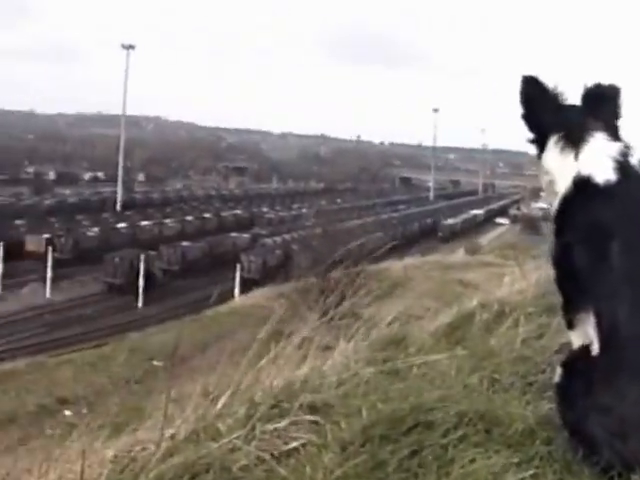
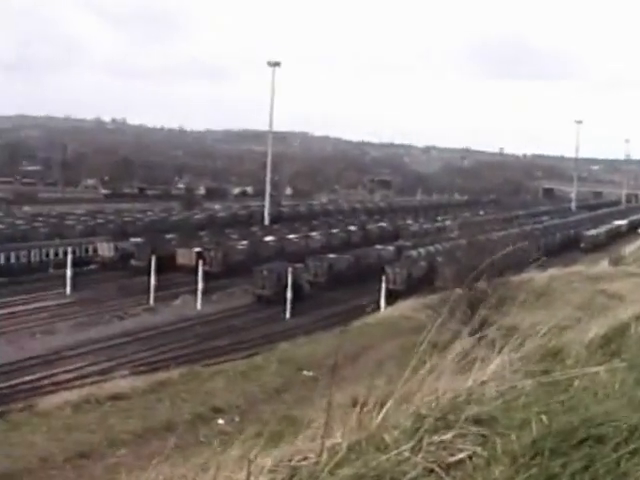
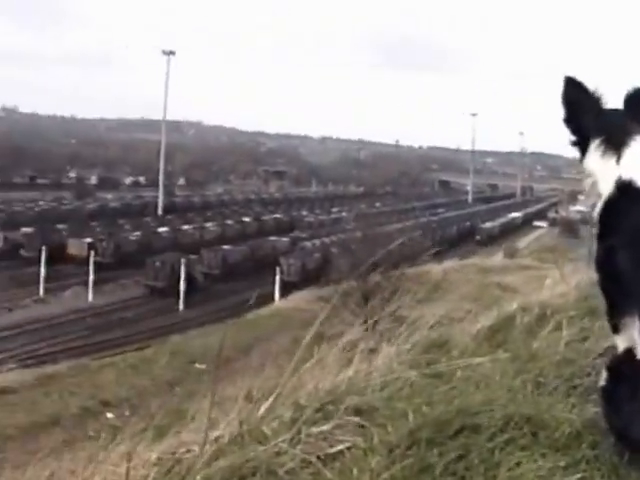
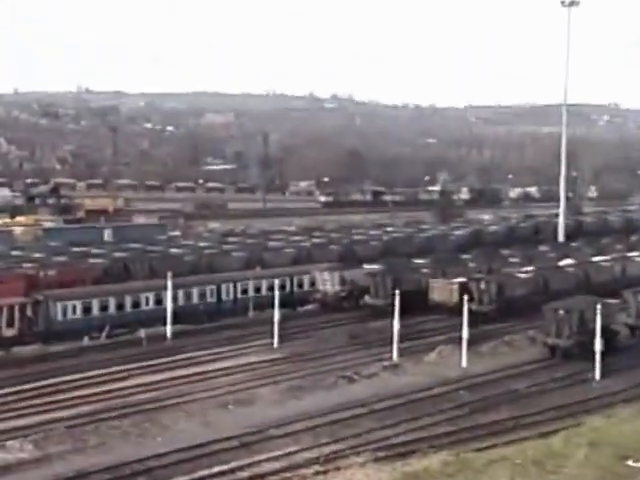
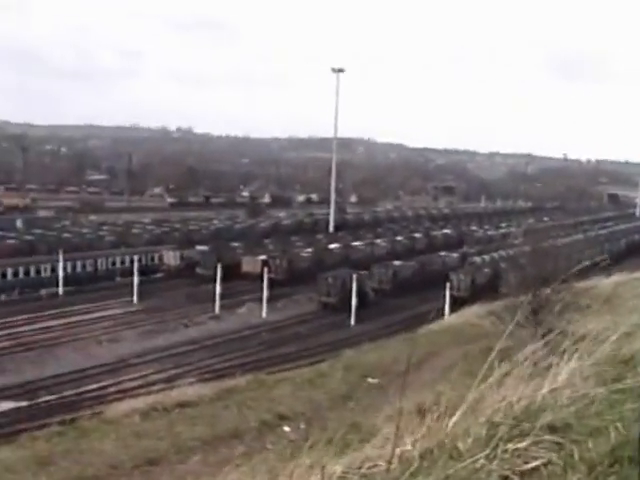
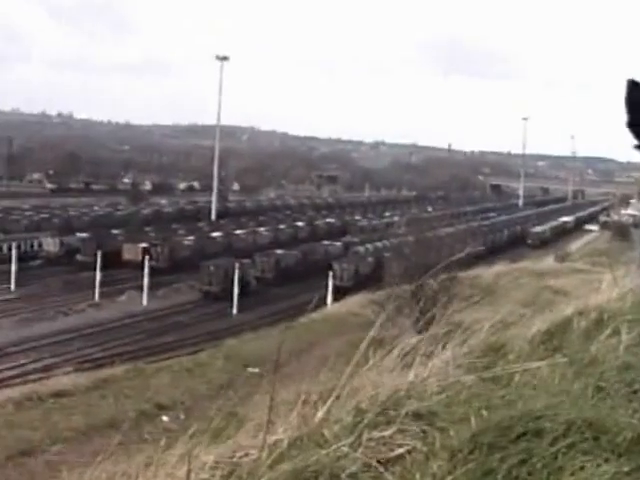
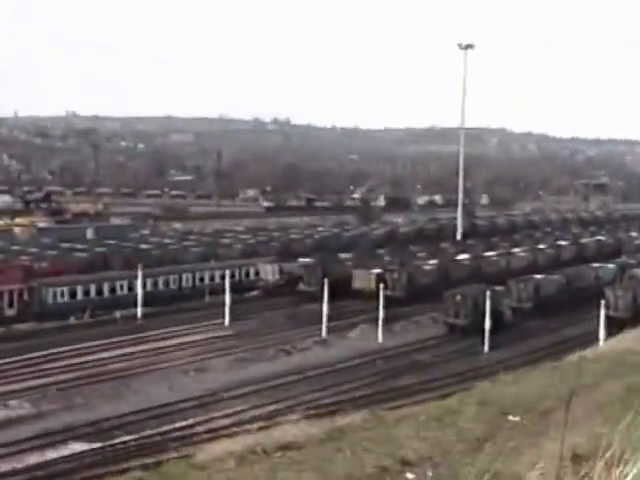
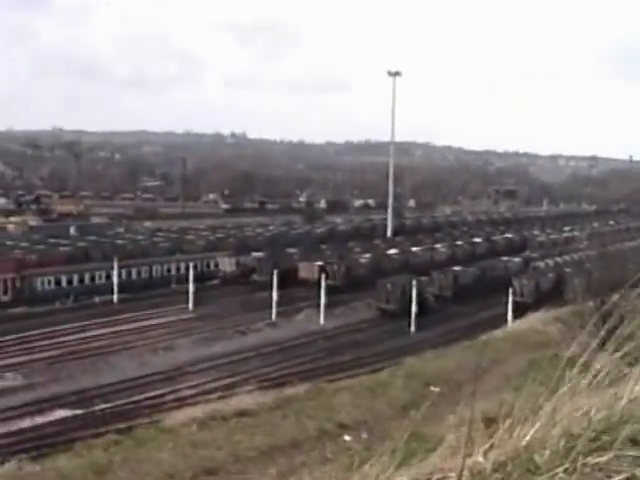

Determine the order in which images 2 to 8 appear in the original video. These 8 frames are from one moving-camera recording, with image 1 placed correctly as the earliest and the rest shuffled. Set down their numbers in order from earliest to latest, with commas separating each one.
3, 6, 2, 5, 8, 7, 4
